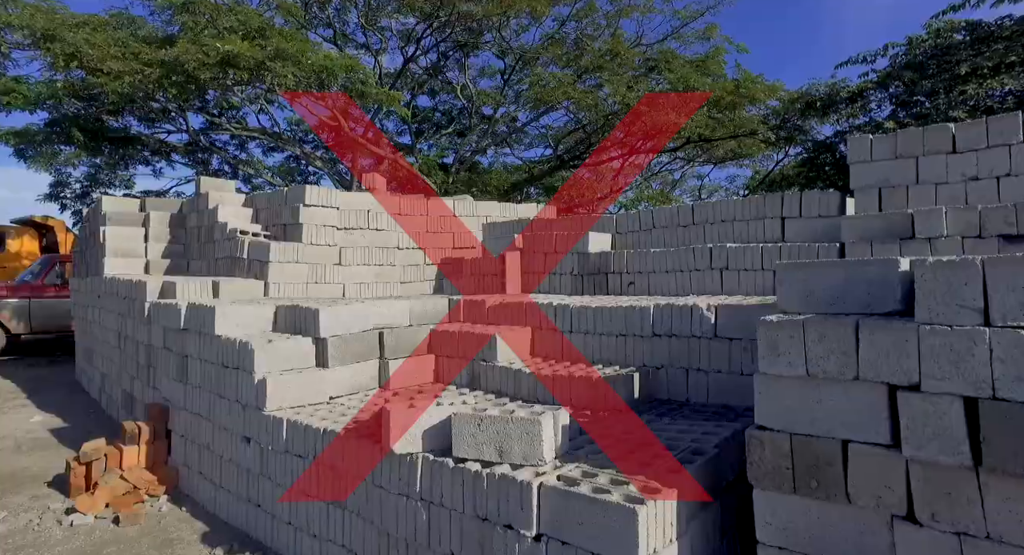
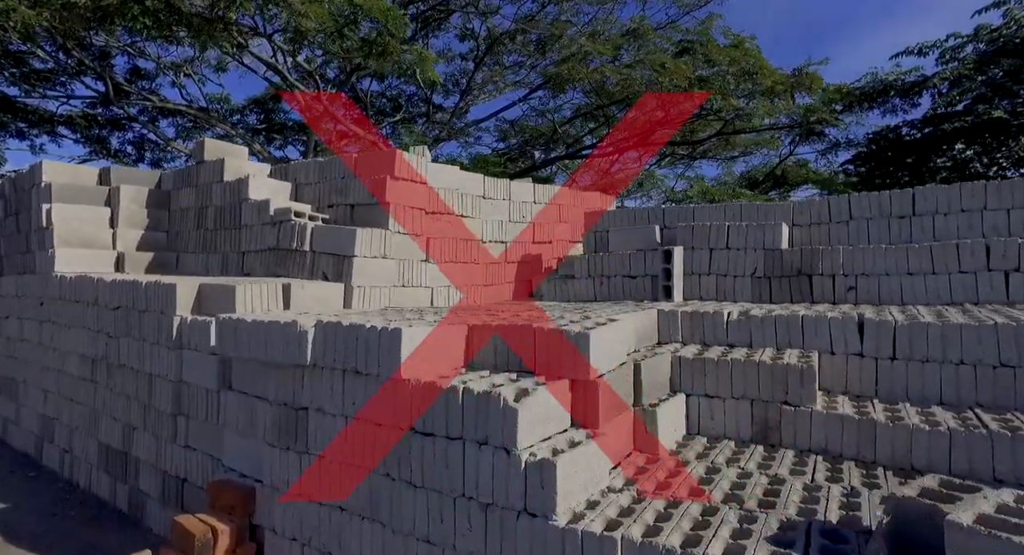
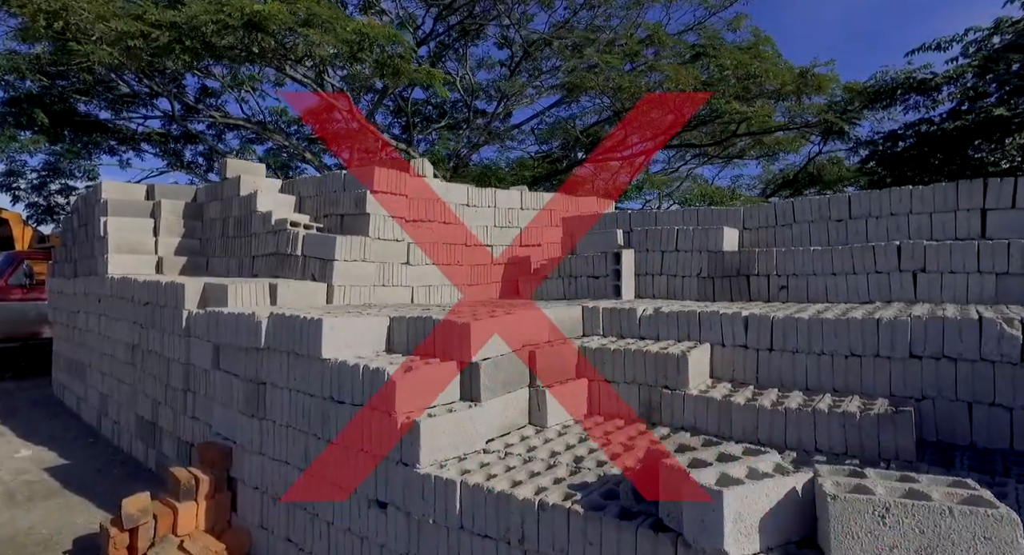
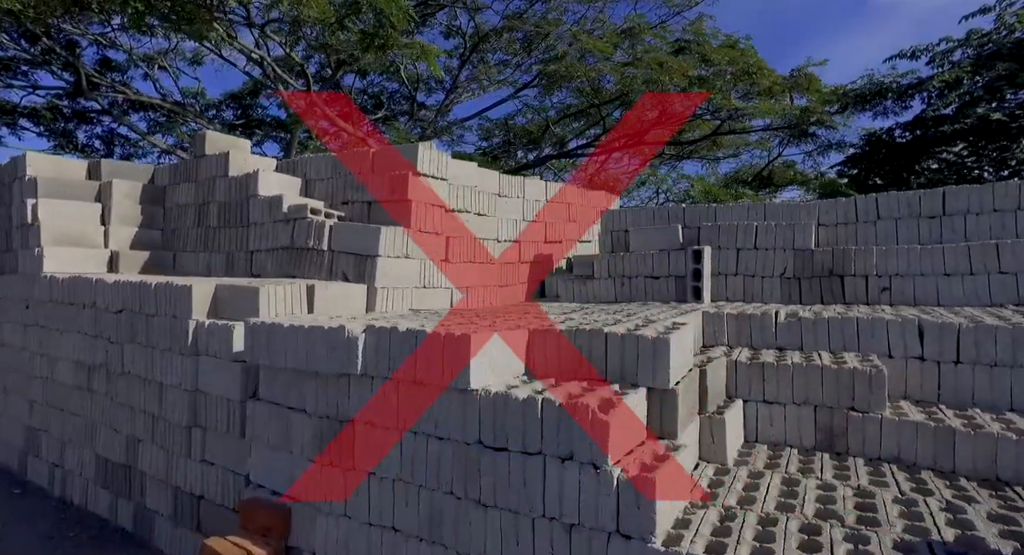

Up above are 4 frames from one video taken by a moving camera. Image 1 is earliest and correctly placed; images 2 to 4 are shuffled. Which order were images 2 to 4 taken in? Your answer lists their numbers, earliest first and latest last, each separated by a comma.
3, 2, 4
